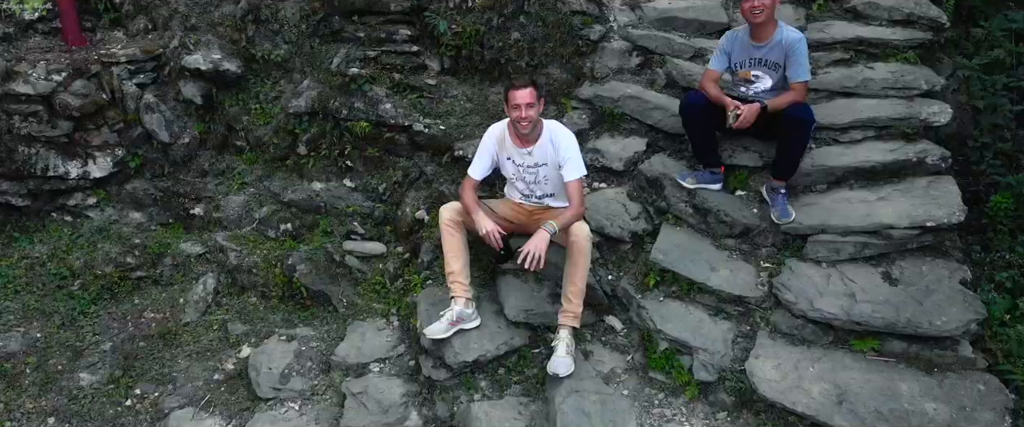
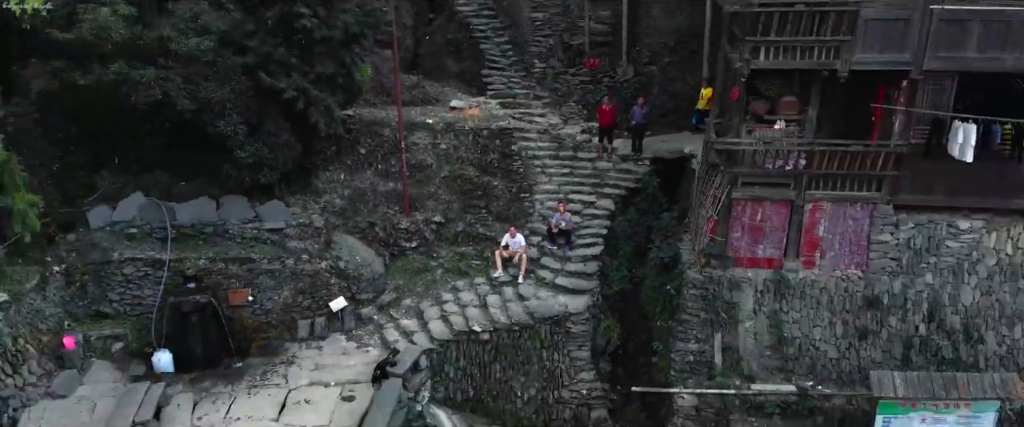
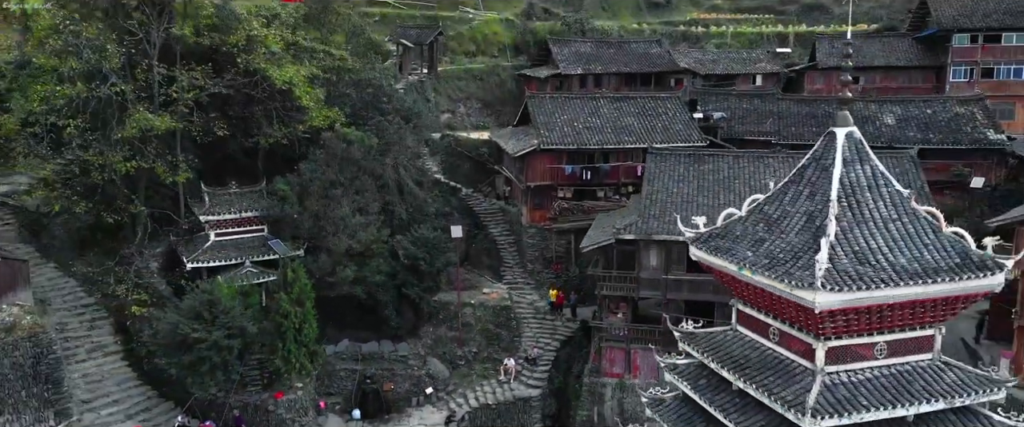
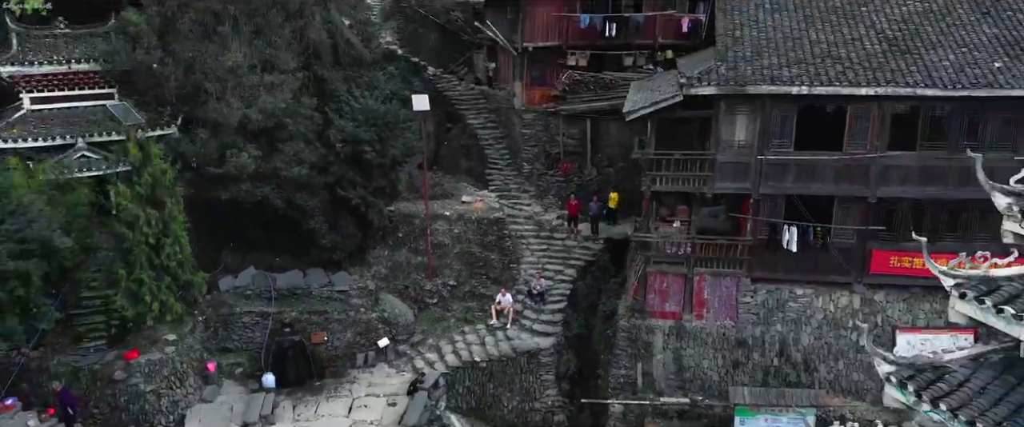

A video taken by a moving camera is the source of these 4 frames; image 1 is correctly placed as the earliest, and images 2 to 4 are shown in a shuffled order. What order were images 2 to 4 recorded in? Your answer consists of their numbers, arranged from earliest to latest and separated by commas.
2, 4, 3
